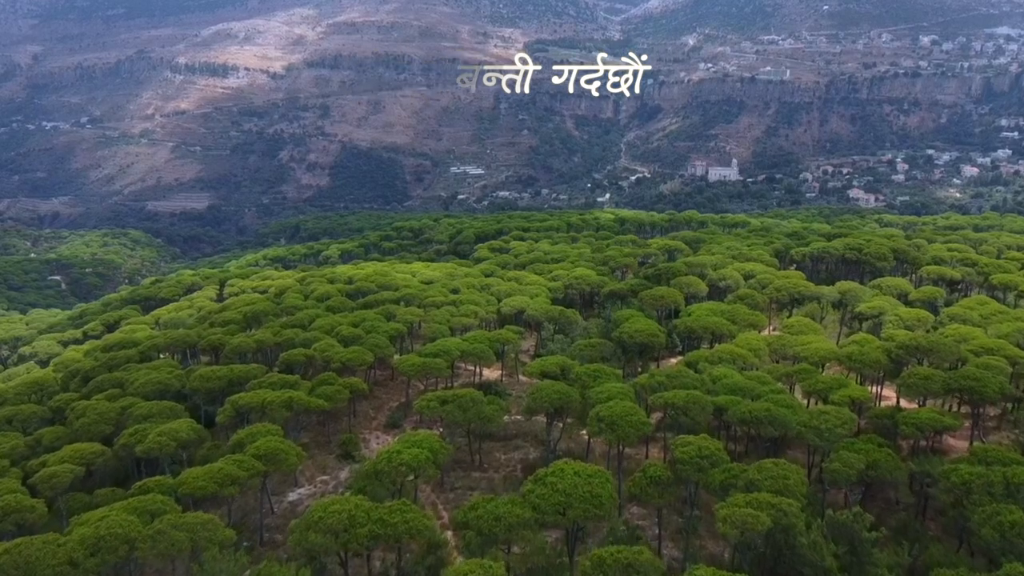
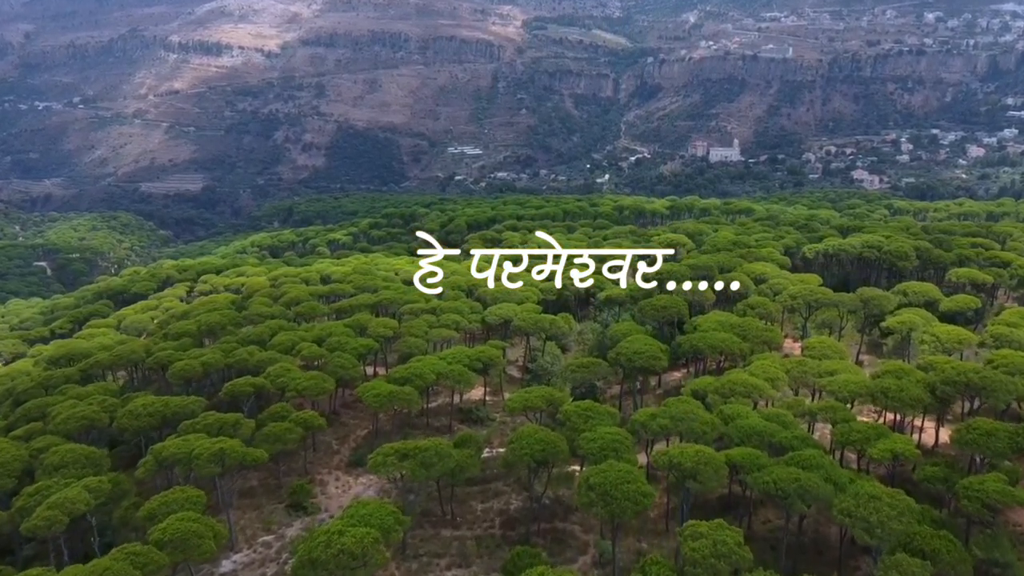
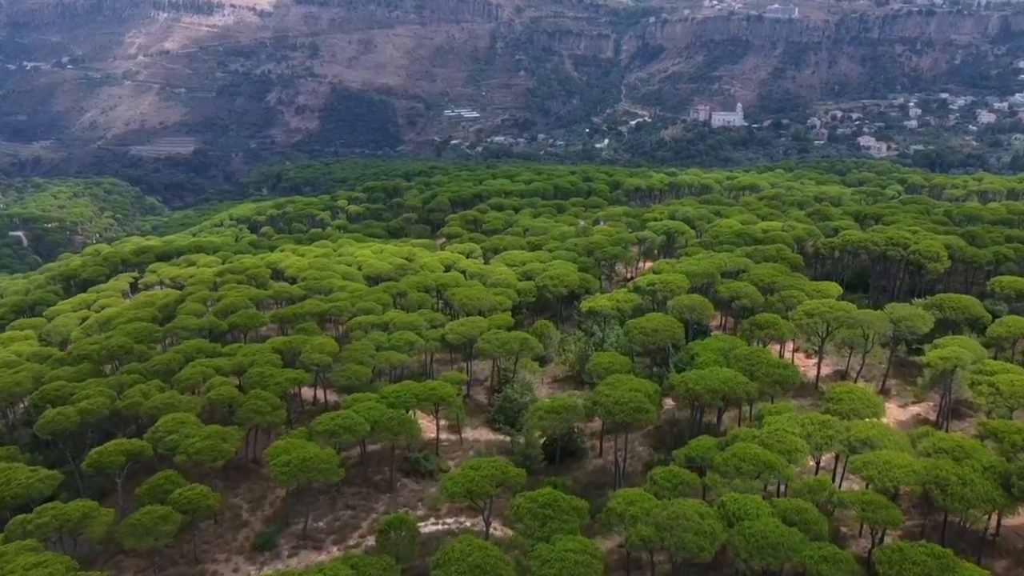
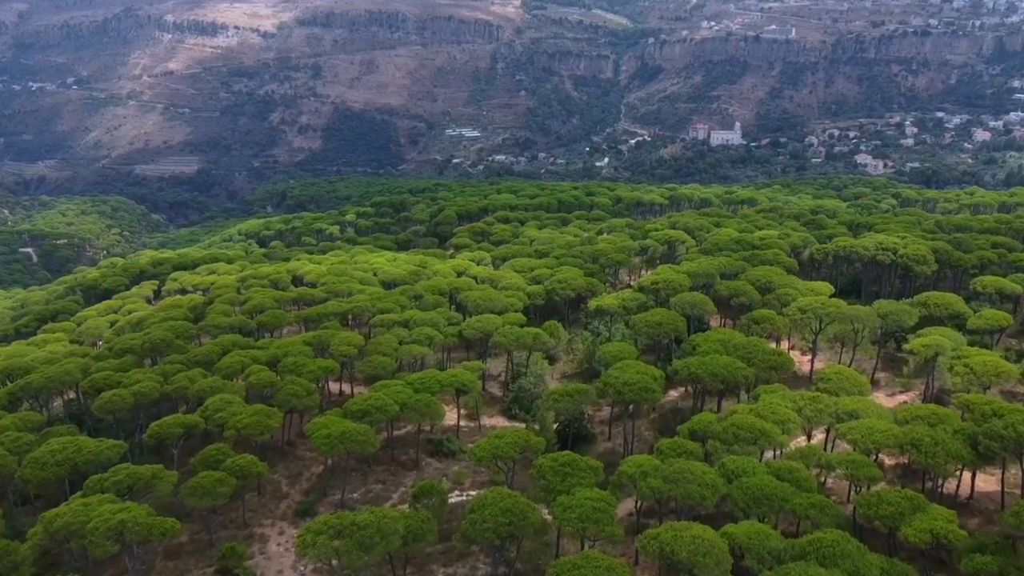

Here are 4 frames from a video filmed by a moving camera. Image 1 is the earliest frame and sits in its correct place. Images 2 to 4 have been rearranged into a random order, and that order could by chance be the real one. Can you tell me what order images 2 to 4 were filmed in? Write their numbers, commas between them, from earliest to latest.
2, 4, 3
